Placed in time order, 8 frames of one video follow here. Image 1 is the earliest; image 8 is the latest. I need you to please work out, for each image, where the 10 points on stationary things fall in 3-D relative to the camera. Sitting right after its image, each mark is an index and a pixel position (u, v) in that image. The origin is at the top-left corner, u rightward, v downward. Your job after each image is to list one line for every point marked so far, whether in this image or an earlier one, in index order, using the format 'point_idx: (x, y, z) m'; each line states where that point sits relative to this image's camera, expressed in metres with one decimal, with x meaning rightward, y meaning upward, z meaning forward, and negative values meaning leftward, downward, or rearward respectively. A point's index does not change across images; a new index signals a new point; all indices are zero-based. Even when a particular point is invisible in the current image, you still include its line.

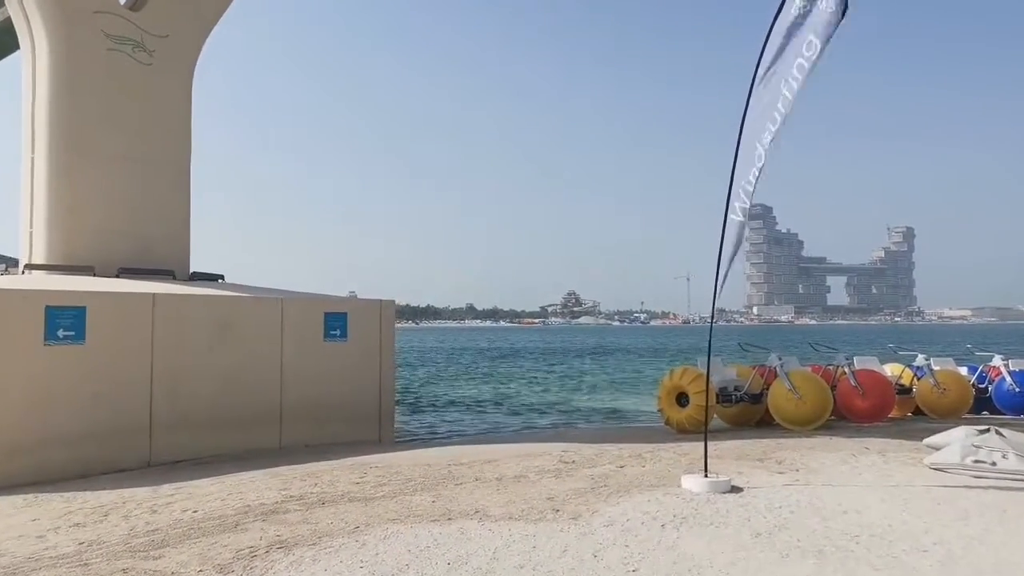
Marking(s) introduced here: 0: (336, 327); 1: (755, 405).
0: (-2.4, -0.5, +11.2) m
1: (+3.5, -1.7, +11.9) m
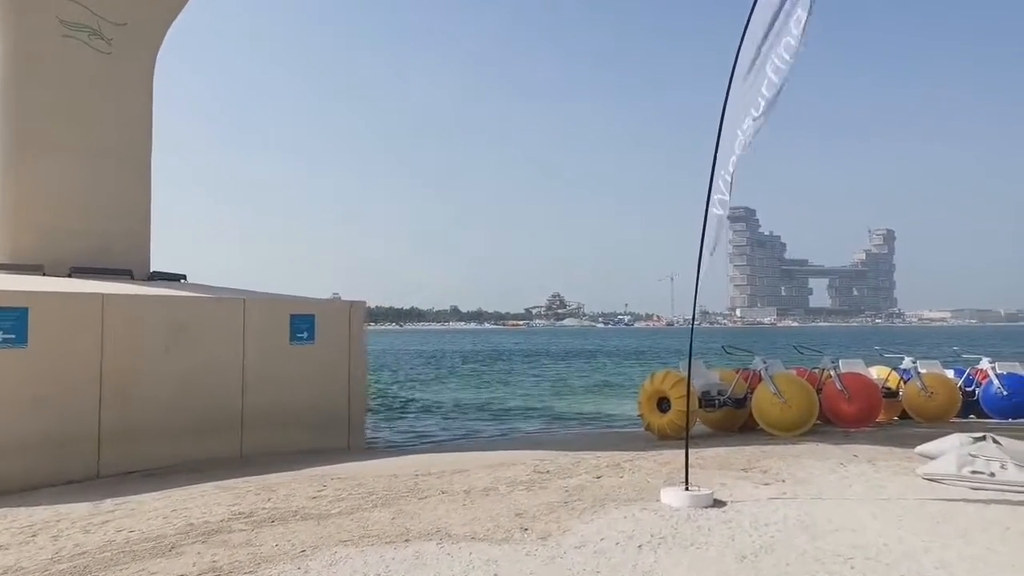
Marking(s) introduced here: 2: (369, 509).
0: (-2.8, -0.5, +10.7) m
1: (+3.2, -1.7, +11.5) m
2: (-1.1, -1.7, +6.2) m
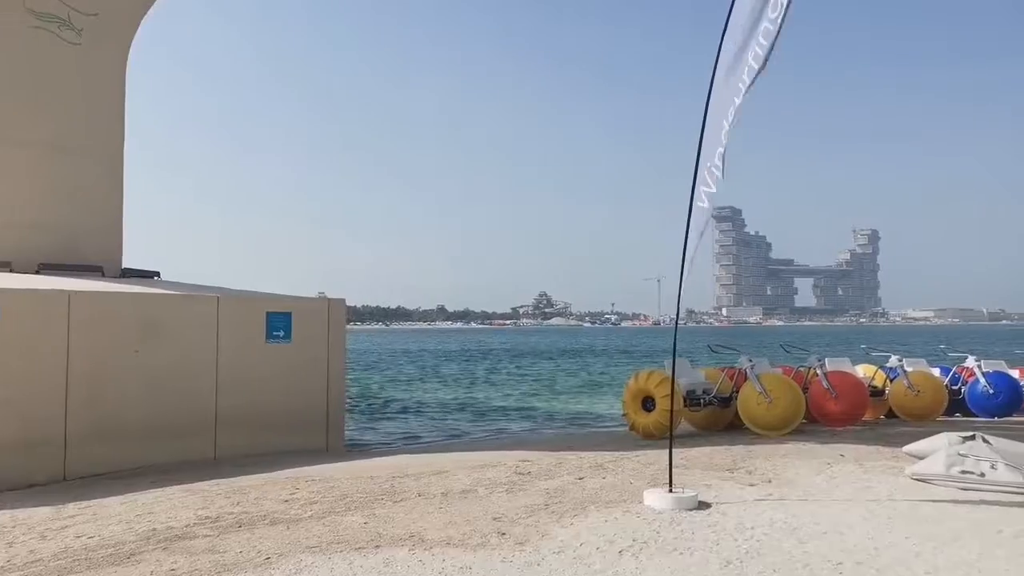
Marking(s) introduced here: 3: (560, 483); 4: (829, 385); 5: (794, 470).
0: (-3.0, -0.5, +10.5) m
1: (+2.9, -1.7, +11.3) m
2: (-1.2, -1.6, +6.0) m
3: (+0.4, -1.7, +7.2) m
4: (+4.6, -1.4, +11.8) m
5: (+2.5, -1.6, +7.4) m
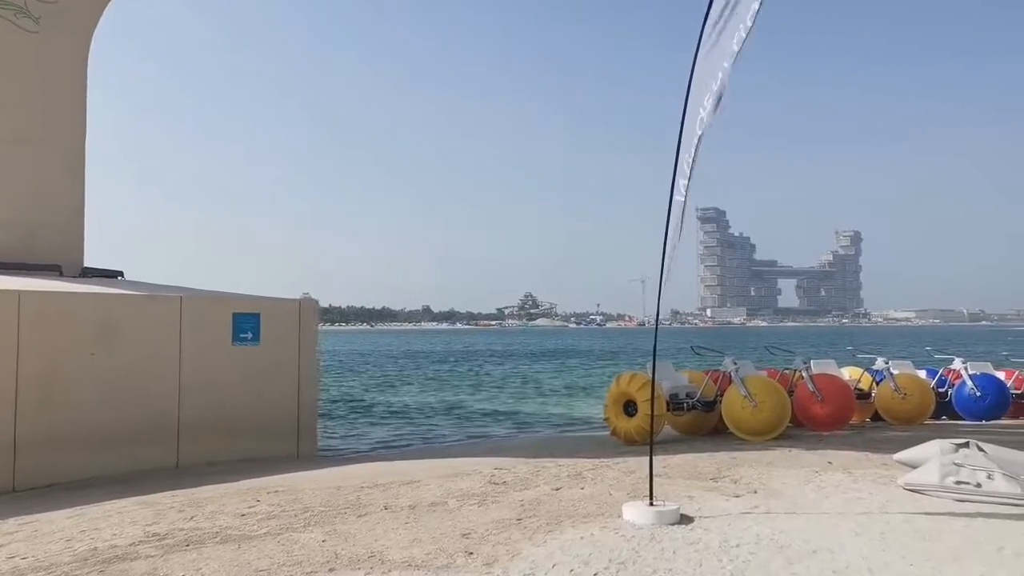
0: (-3.3, -0.5, +10.0) m
1: (+2.6, -1.7, +11.0) m
2: (-1.4, -1.6, +5.6) m
3: (+0.2, -1.7, +6.8) m
4: (+4.3, -1.4, +11.5) m
5: (+2.3, -1.6, +7.0) m
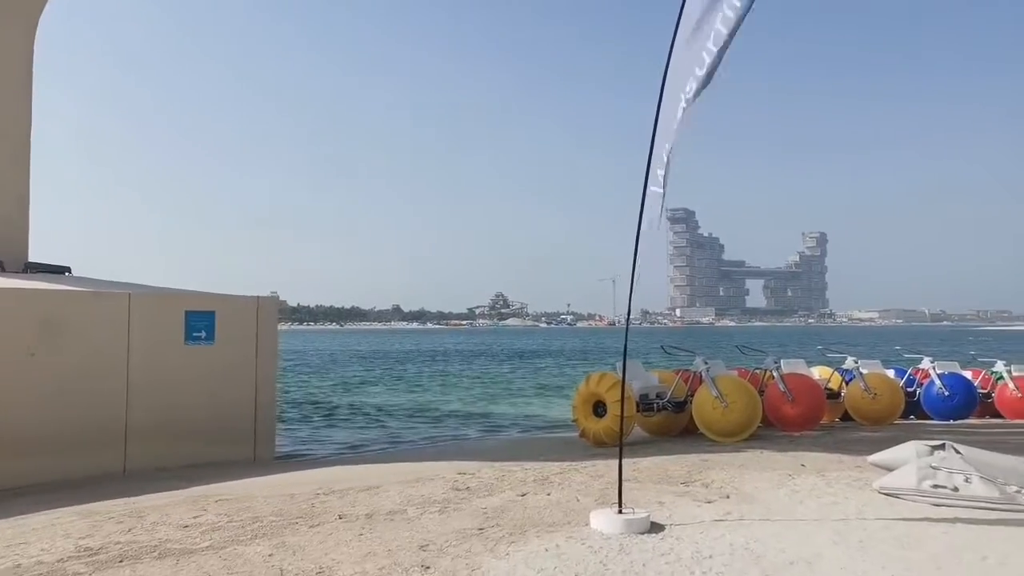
0: (-3.7, -0.5, +9.6) m
1: (+2.2, -1.7, +10.8) m
2: (-1.7, -1.6, +5.2) m
3: (-0.1, -1.7, +6.5) m
4: (+3.8, -1.4, +11.4) m
5: (+2.0, -1.6, +6.8) m
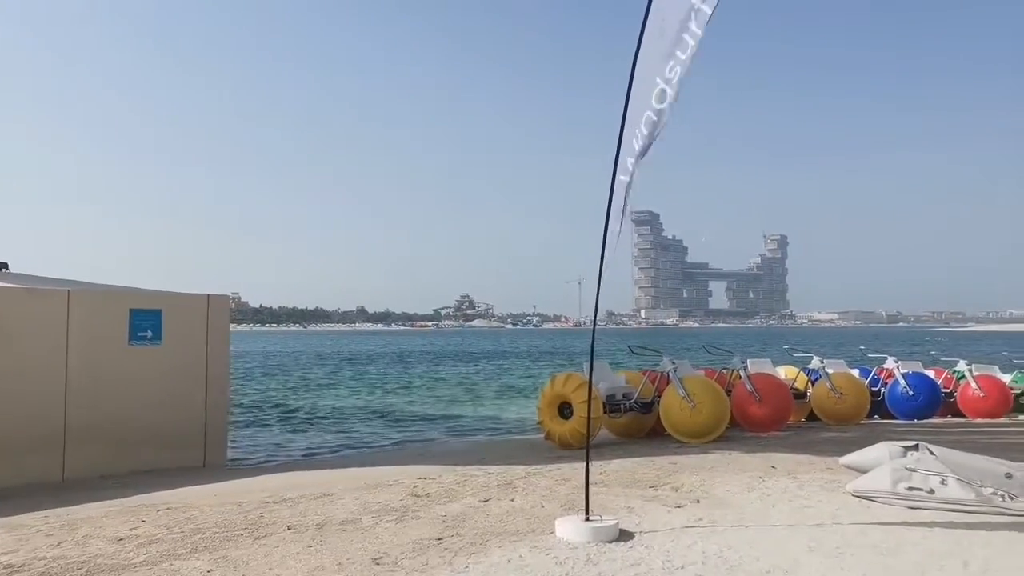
0: (-4.1, -0.4, +9.1) m
1: (+1.7, -1.6, +10.5) m
2: (-1.9, -1.6, +4.8) m
3: (-0.4, -1.7, +6.2) m
4: (+3.3, -1.4, +11.2) m
5: (+1.7, -1.6, +6.6) m
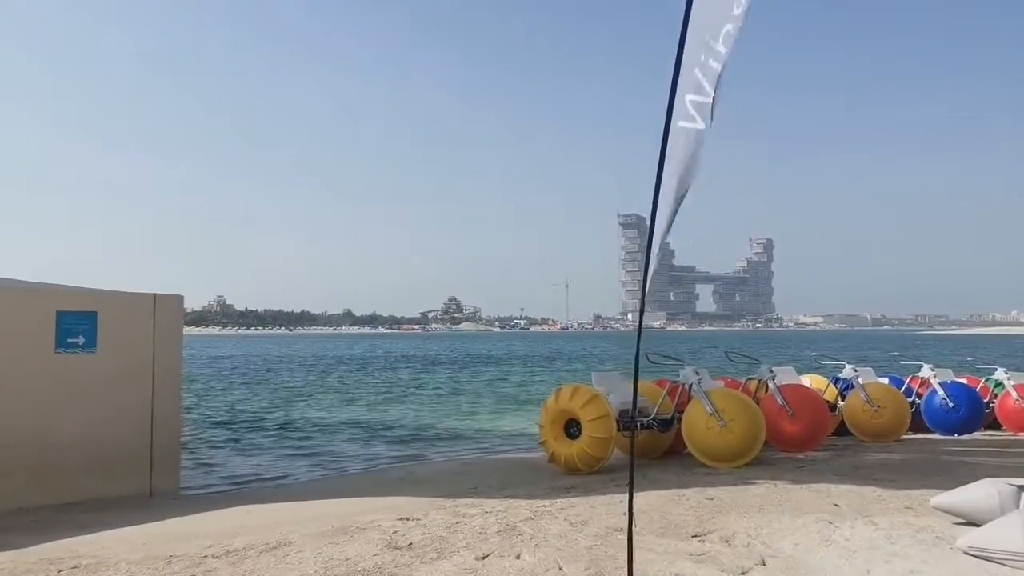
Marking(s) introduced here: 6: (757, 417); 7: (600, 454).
0: (-4.1, -0.4, +7.6) m
1: (+1.7, -1.6, +9.1) m
2: (-1.9, -1.5, +3.4) m
3: (-0.3, -1.6, +4.7) m
4: (+3.3, -1.4, +9.8) m
5: (+1.7, -1.6, +5.2) m
6: (+2.7, -1.4, +8.8) m
7: (+0.9, -1.7, +8.5) m
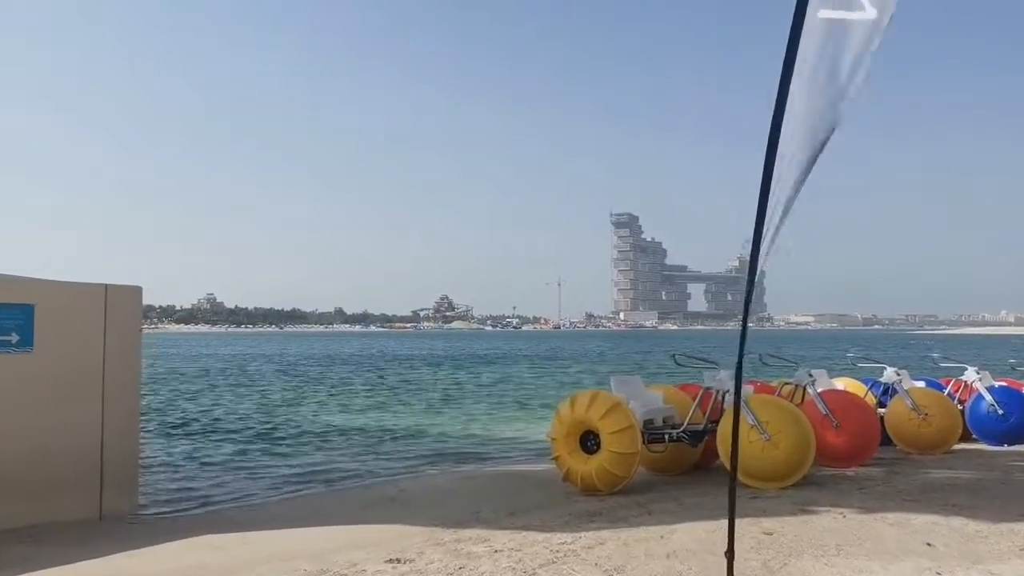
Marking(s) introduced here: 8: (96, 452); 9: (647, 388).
0: (-4.0, -0.3, +6.4) m
1: (+1.8, -1.5, +7.9) m
2: (-1.7, -1.5, +2.1) m
3: (-0.2, -1.6, +3.5) m
4: (+3.3, -1.3, +8.6) m
5: (+1.9, -1.5, +4.0) m
6: (+2.7, -1.3, +7.6) m
7: (+1.0, -1.6, +7.3) m
8: (-3.6, -1.5, +7.0) m
9: (+1.4, -1.1, +8.6) m
